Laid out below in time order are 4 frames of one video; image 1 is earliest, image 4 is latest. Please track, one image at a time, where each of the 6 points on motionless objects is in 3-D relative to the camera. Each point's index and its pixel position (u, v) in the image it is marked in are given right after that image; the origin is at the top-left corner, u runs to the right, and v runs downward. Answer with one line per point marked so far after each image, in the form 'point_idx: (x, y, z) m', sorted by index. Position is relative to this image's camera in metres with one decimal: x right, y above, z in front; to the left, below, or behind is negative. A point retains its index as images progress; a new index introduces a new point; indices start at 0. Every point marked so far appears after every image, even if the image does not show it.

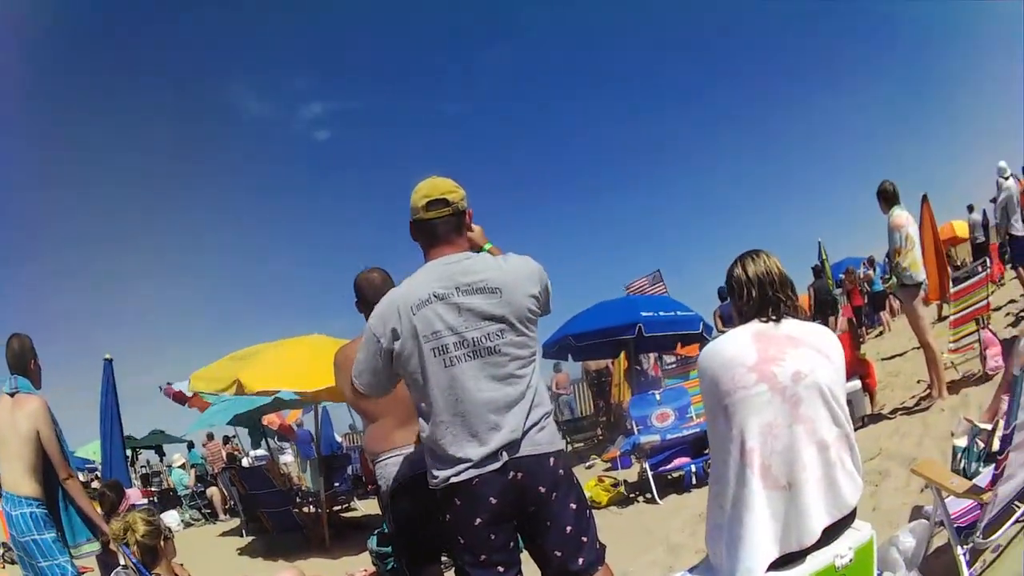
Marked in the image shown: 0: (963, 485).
0: (+2.0, -0.9, +3.0) m
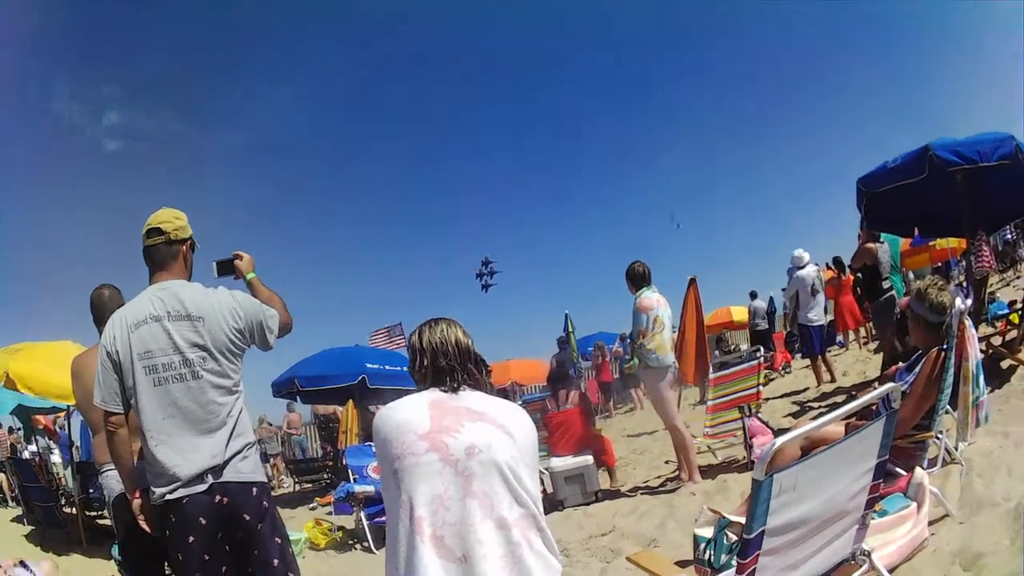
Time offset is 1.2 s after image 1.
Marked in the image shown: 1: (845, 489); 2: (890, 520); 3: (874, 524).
0: (+0.7, -1.2, +2.7) m
1: (+1.4, -0.8, +2.8) m
2: (+1.7, -1.0, +3.0) m
3: (+1.6, -1.0, +3.0) m
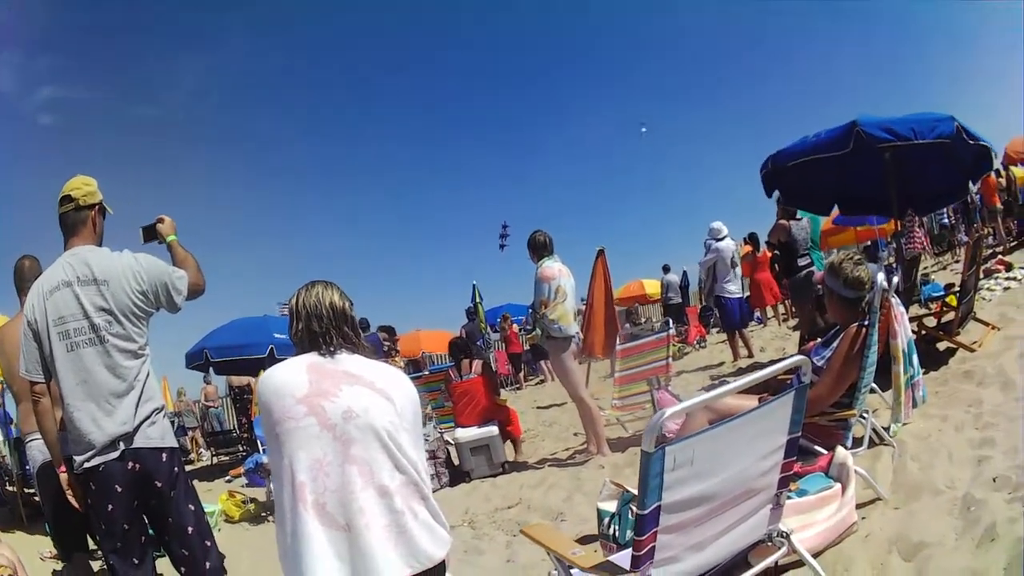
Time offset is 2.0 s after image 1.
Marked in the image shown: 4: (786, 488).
0: (+0.3, -1.1, +2.7) m
1: (+0.9, -0.7, +2.6) m
2: (+1.3, -0.9, +2.9) m
3: (+1.2, -0.9, +2.8) m
4: (+1.1, -0.8, +2.8) m
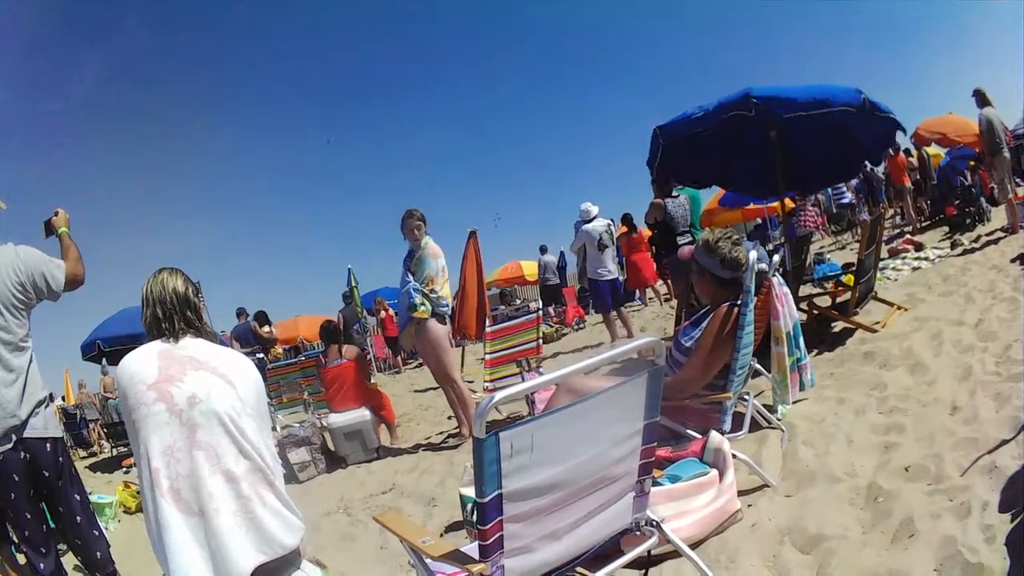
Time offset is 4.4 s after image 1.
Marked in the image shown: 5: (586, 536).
0: (-0.2, -1.0, +2.6) m
1: (+0.4, -0.6, +2.6) m
2: (+0.7, -0.8, +2.8) m
3: (+0.6, -0.8, +2.7) m
4: (+0.6, -0.8, +2.7) m
5: (+0.3, -1.0, +2.7) m
